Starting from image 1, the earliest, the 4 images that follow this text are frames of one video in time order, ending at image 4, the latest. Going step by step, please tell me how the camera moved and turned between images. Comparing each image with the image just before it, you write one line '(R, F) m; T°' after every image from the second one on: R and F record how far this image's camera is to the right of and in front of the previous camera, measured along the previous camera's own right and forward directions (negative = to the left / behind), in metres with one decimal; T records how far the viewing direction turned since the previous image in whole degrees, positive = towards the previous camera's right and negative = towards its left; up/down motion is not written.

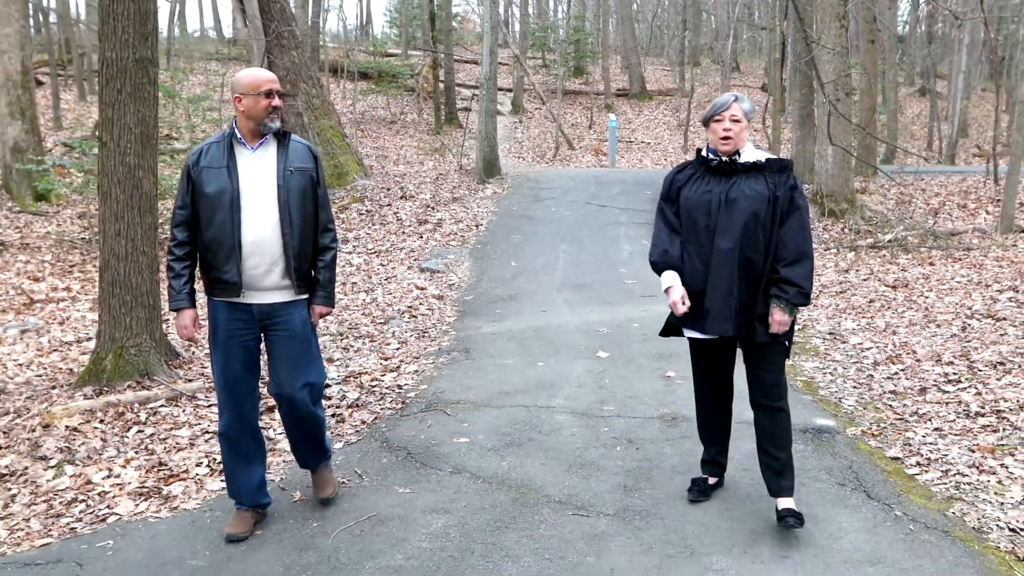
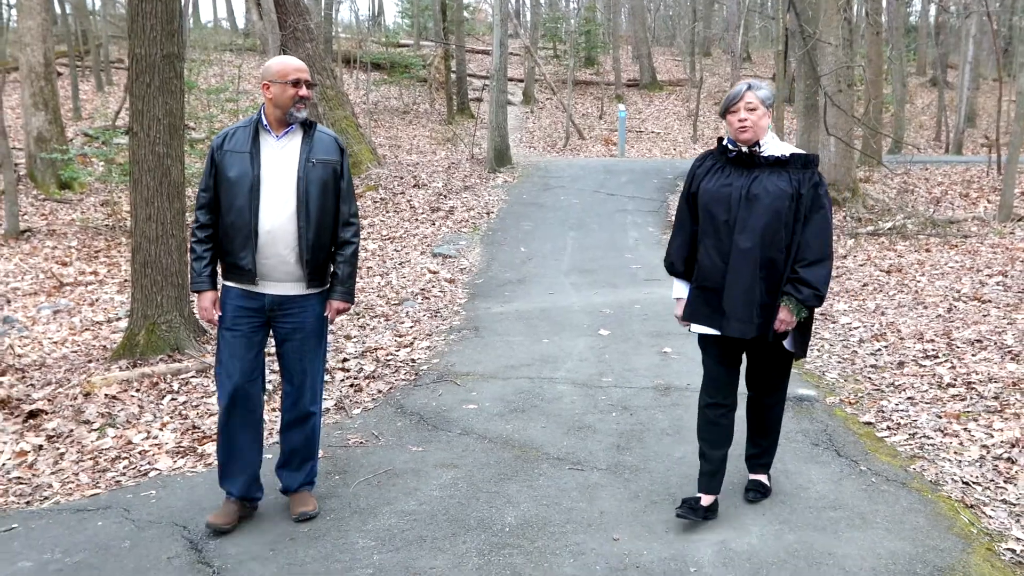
(0.0, -0.4) m; -1°
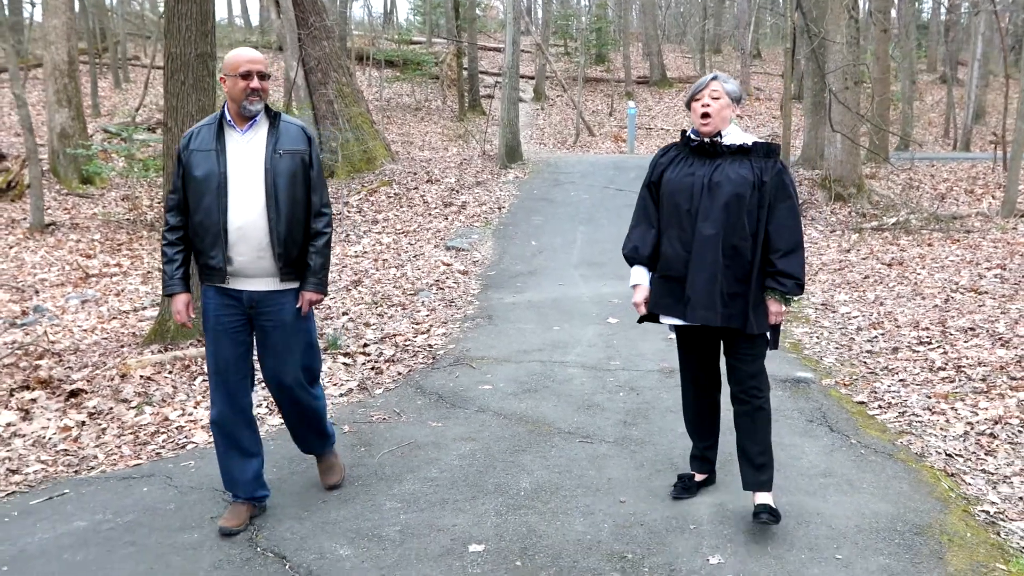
(0.0, -0.3) m; -1°
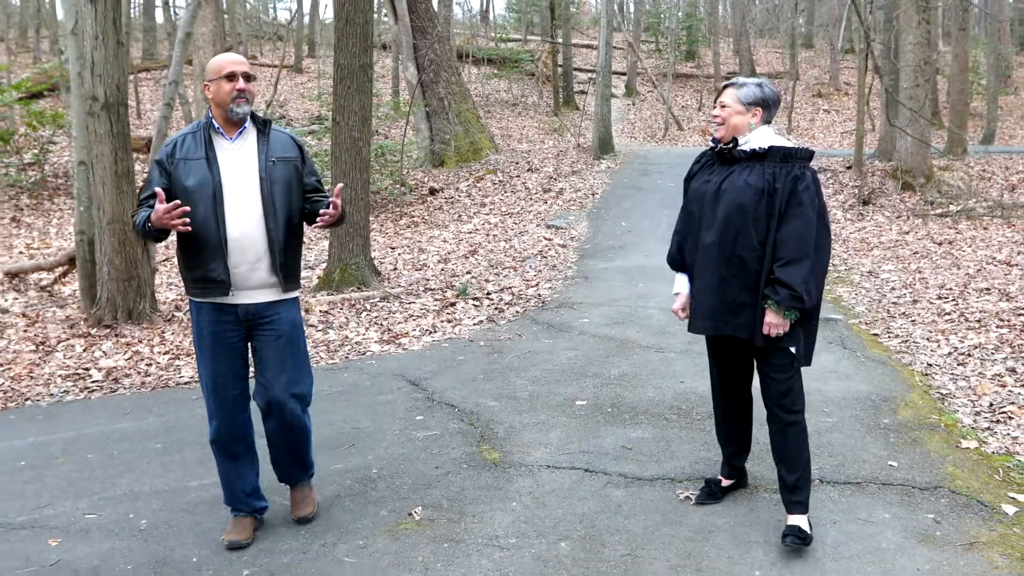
(-0.1, -1.7) m; -6°
